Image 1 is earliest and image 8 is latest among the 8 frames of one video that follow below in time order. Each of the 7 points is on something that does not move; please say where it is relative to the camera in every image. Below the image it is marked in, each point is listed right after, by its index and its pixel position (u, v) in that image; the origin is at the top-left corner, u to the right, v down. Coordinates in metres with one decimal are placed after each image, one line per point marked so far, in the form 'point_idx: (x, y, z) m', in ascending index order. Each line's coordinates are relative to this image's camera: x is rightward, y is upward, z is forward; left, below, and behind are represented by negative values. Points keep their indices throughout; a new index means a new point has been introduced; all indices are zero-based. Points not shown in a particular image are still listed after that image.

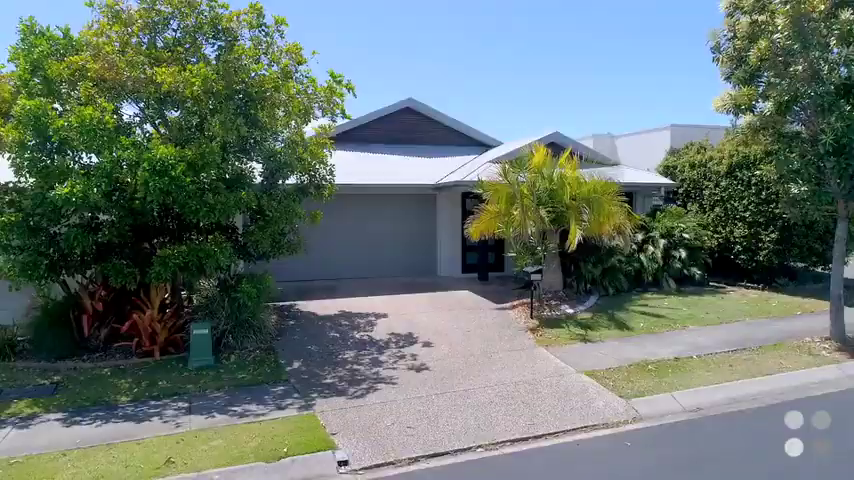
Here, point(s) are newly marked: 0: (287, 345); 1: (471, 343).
0: (-2.5, -1.9, +11.2) m
1: (+0.8, -1.9, +11.2) m
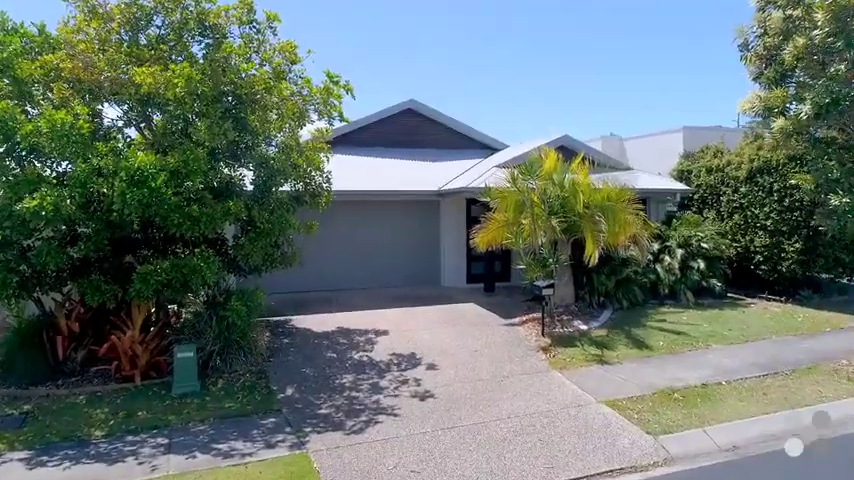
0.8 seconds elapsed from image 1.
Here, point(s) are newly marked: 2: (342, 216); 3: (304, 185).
0: (-2.4, -2.1, +10.4) m
1: (+0.9, -2.1, +10.4) m
2: (-2.1, +0.6, +16.0) m
3: (-2.3, +1.0, +11.6) m
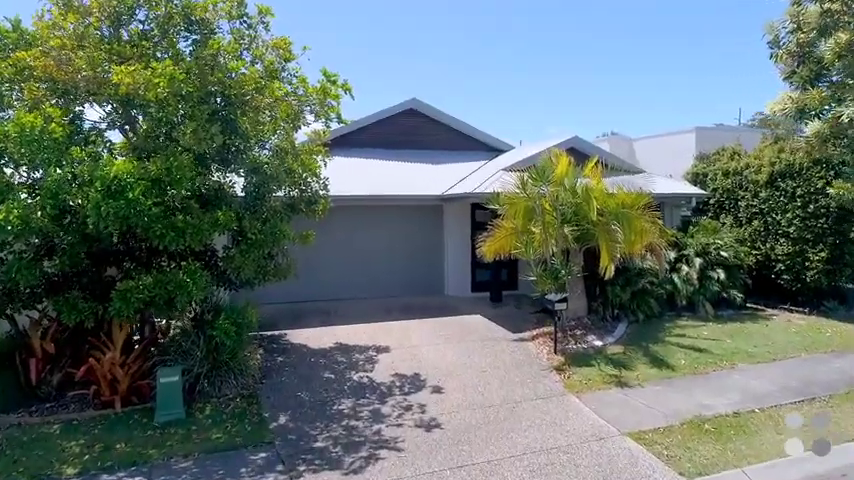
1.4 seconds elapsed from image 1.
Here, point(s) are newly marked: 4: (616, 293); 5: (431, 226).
0: (-2.3, -2.3, +9.6) m
1: (+0.9, -2.3, +9.6) m
2: (-2.0, +0.4, +15.2) m
3: (-2.2, +0.8, +10.8) m
4: (+3.8, -1.1, +12.8) m
5: (+0.1, +0.3, +15.9) m
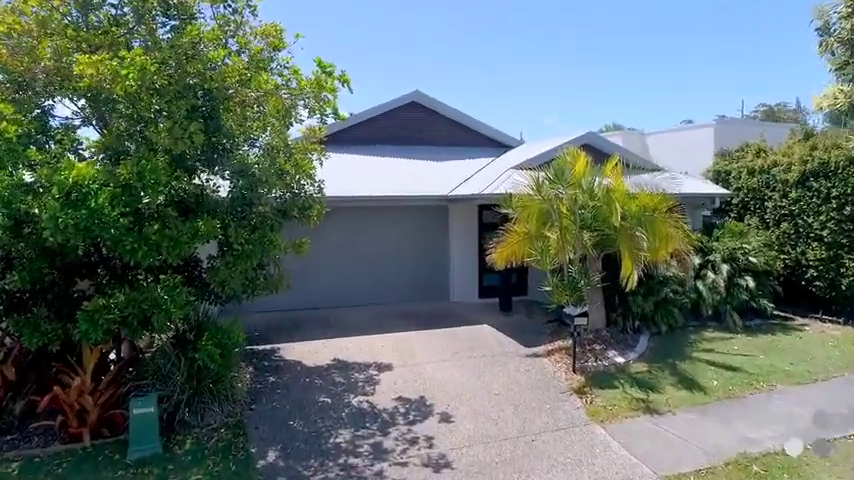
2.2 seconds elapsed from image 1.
0: (-2.2, -2.4, +8.6) m
1: (+1.0, -2.4, +8.6) m
2: (-2.0, +0.3, +14.2) m
3: (-2.1, +0.7, +9.8) m
4: (+3.9, -1.2, +11.8) m
5: (+0.2, +0.3, +14.8) m
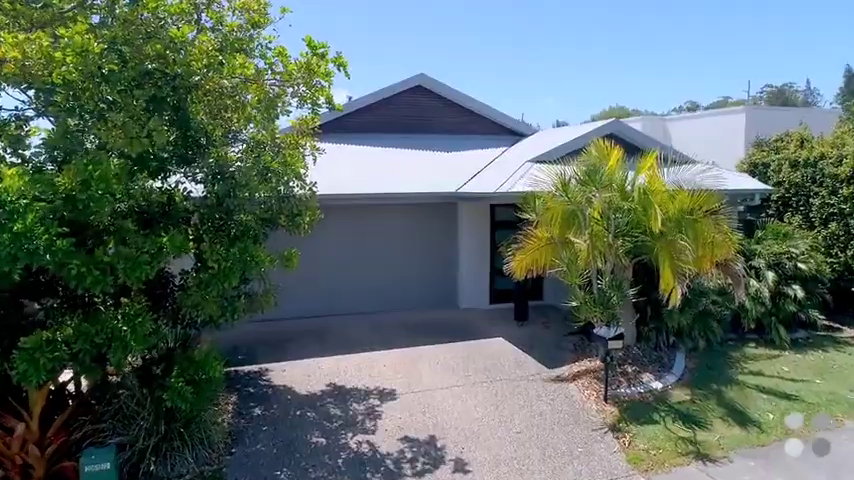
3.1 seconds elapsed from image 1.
0: (-2.1, -2.6, +7.3) m
1: (+1.2, -2.6, +7.2) m
2: (-1.8, +0.3, +12.8) m
3: (-2.0, +0.5, +8.3) m
4: (+4.1, -1.3, +10.4) m
5: (+0.3, +0.3, +13.4) m
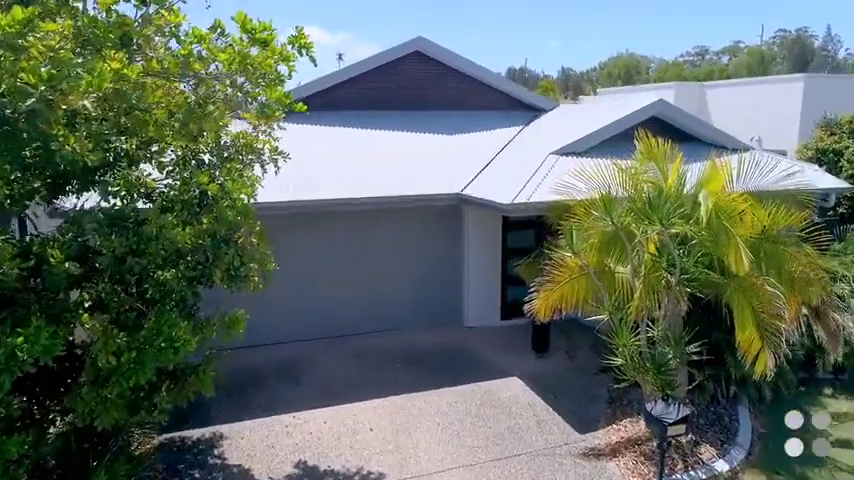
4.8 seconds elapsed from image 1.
0: (-2.1, -3.3, +5.2) m
1: (+1.1, -3.2, +5.1) m
2: (-1.8, +0.1, +10.4) m
3: (-2.0, 0.0, +6.0) m
4: (+4.1, -1.6, +8.2) m
5: (+0.3, +0.2, +11.1) m
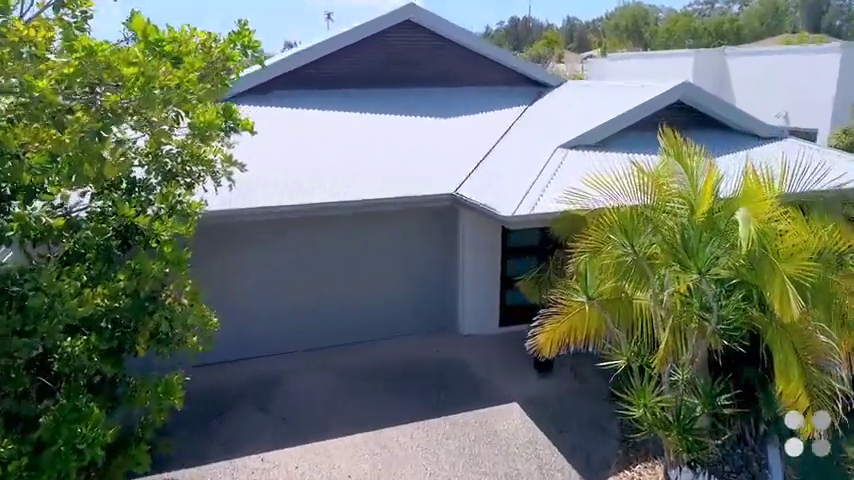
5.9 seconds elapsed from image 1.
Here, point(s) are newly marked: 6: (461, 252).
0: (-2.3, -3.7, +4.2) m
1: (+1.0, -3.7, +4.2) m
2: (-2.0, +0.1, +9.2) m
3: (-2.2, -0.4, +4.8) m
4: (+3.9, -1.9, +7.1) m
5: (+0.2, +0.1, +9.8) m
6: (+0.5, -0.2, +9.8) m
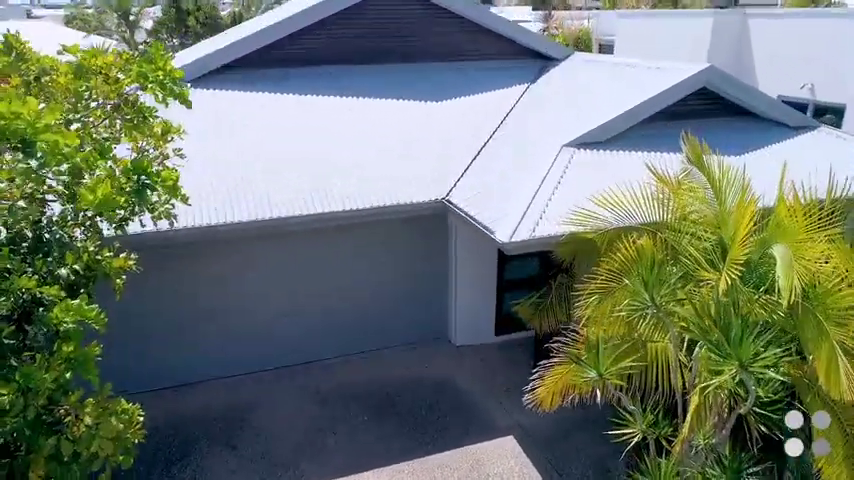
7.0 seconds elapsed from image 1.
0: (-2.5, -4.3, +3.6) m
1: (+0.8, -4.3, +3.5) m
2: (-2.1, -0.1, +8.2) m
3: (-2.3, -0.9, +3.8) m
4: (+3.7, -2.2, +6.3) m
5: (0.0, +0.1, +8.8) m
6: (+0.4, -0.3, +8.8) m
